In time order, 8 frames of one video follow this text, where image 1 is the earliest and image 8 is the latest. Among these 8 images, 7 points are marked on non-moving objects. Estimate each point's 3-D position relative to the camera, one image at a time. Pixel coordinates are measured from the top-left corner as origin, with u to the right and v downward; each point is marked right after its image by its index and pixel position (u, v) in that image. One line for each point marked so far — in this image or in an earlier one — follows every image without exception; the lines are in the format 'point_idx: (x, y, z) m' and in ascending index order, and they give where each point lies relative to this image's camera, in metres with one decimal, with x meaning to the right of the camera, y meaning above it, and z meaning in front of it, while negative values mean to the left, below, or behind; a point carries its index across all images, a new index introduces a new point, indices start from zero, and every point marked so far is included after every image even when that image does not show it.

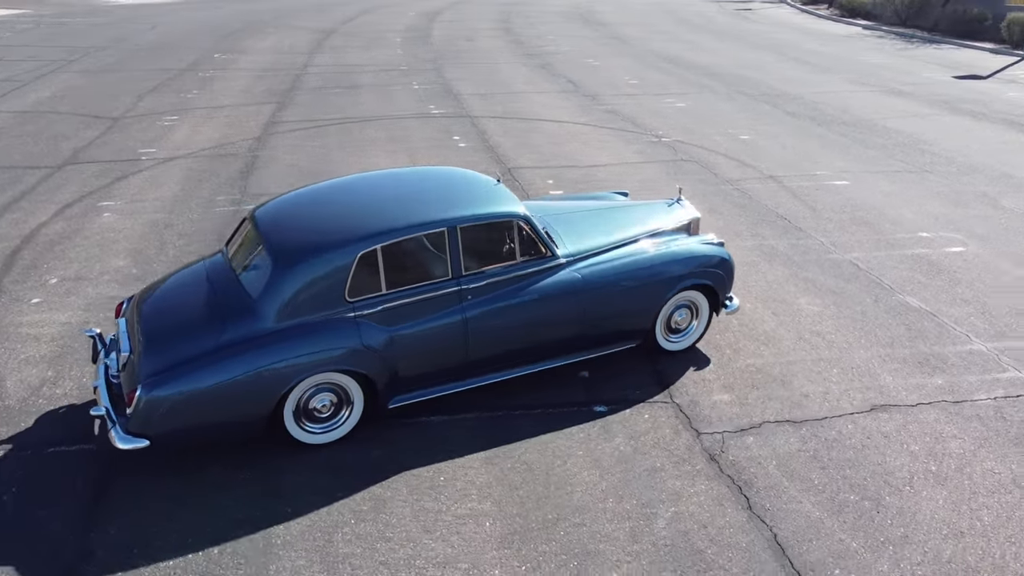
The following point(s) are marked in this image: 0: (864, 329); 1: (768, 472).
0: (+3.2, -0.4, +7.5) m
1: (+1.7, -1.2, +5.5) m
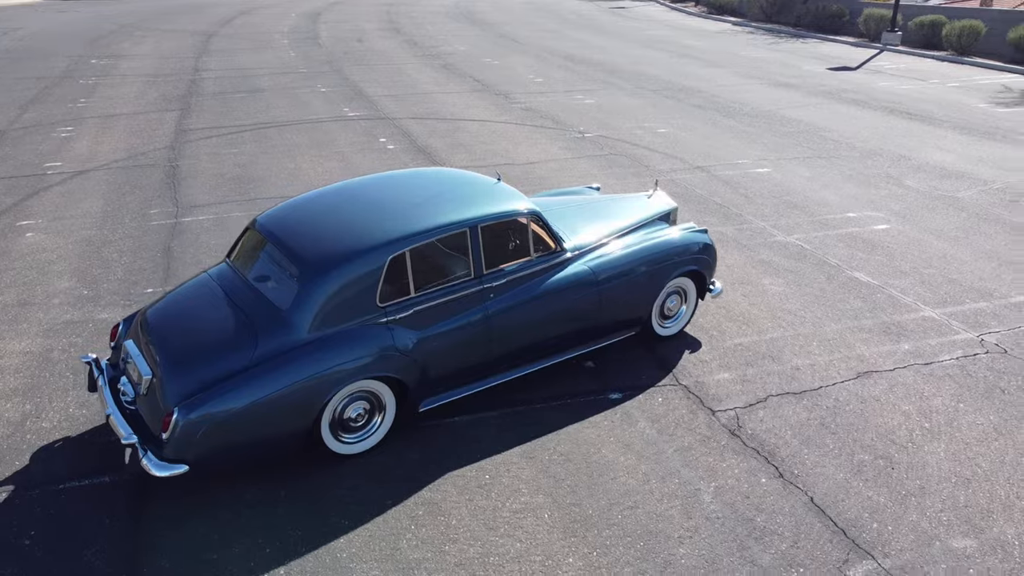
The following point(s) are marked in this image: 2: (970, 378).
0: (+3.1, -0.2, +8.0) m
1: (+2.0, -1.1, +5.9) m
2: (+3.8, -0.7, +6.7) m
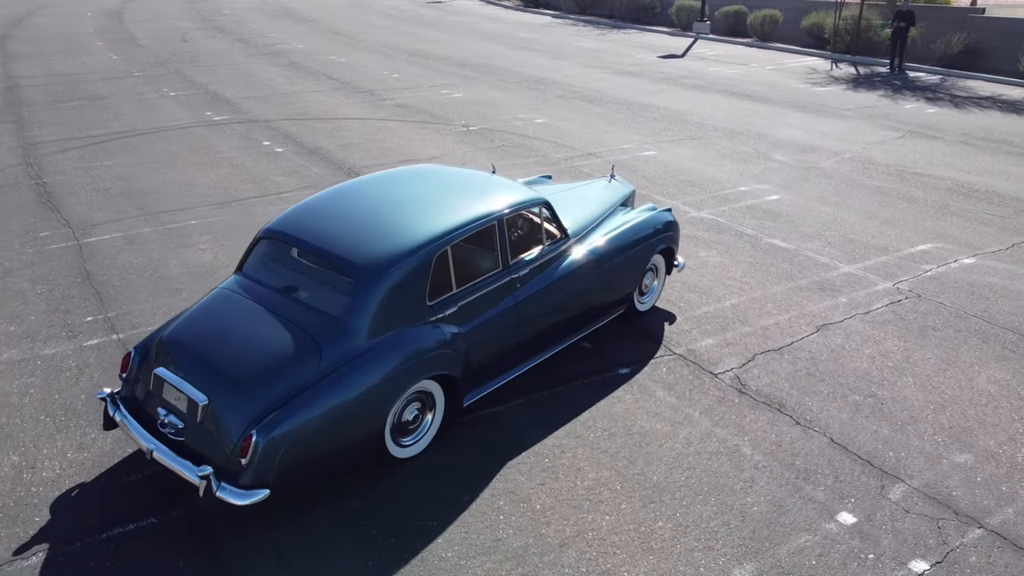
0: (+2.7, +0.2, +8.8) m
1: (+2.2, -0.8, +6.5) m
2: (+3.7, -0.3, +7.7) m
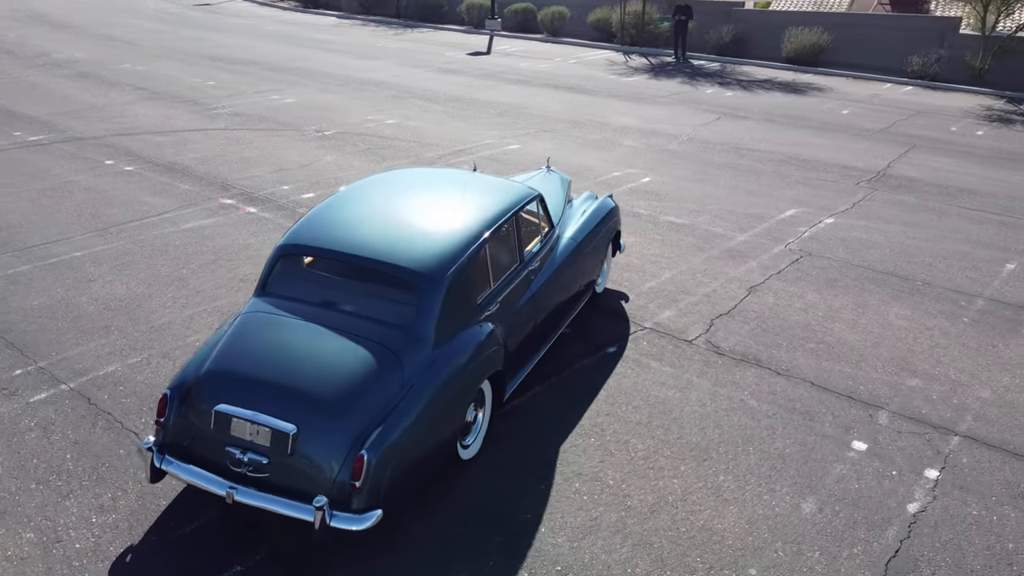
0: (+1.9, +0.5, +9.6) m
1: (+2.2, -0.5, +7.3) m
2: (+3.2, +0.1, +8.8) m
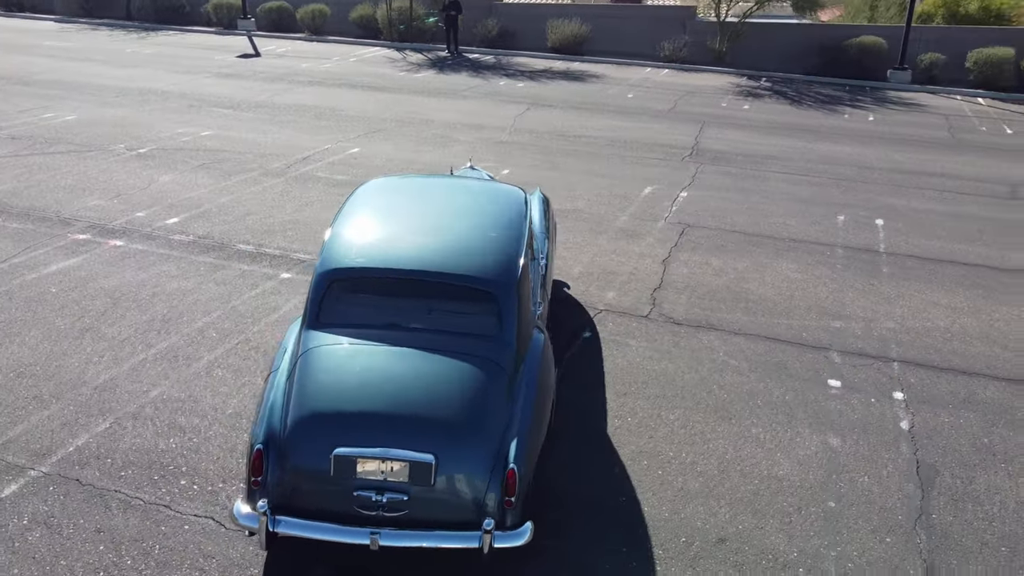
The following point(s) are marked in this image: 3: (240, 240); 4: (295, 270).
0: (+0.7, +0.7, +10.1) m
1: (+1.9, -0.3, +8.0) m
2: (+2.3, +0.5, +9.8) m
3: (-3.1, +0.5, +9.3) m
4: (-2.2, +0.2, +8.5) m
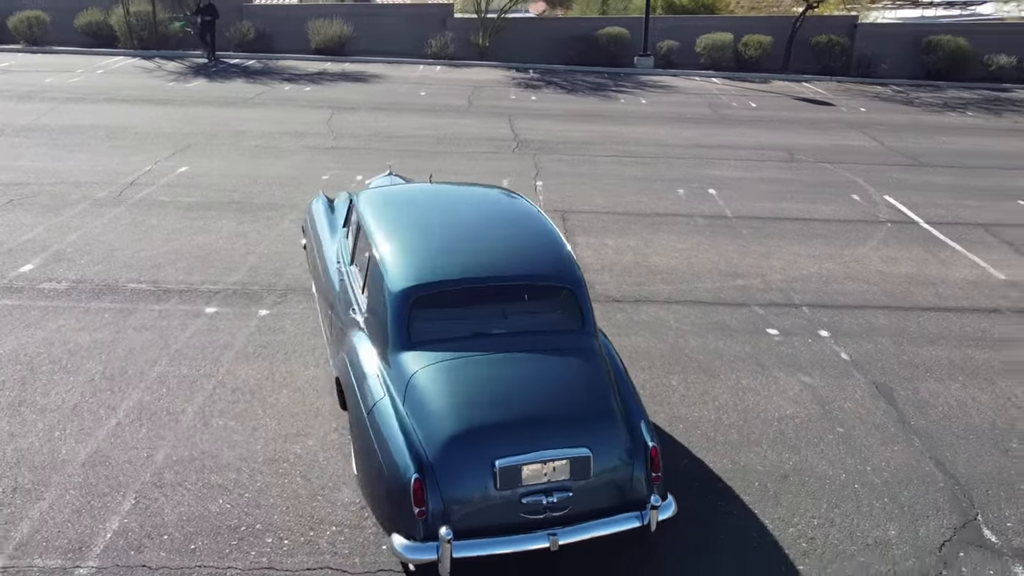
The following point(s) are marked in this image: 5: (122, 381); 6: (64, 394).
0: (-0.6, +0.8, +10.3) m
1: (+1.3, 0.0, +8.7) m
2: (+1.0, +0.8, +10.4) m
3: (-3.9, +0.1, +8.3) m
4: (-2.8, -0.1, +7.8) m
5: (-3.1, -0.7, +6.4) m
6: (-3.4, -0.8, +6.2) m
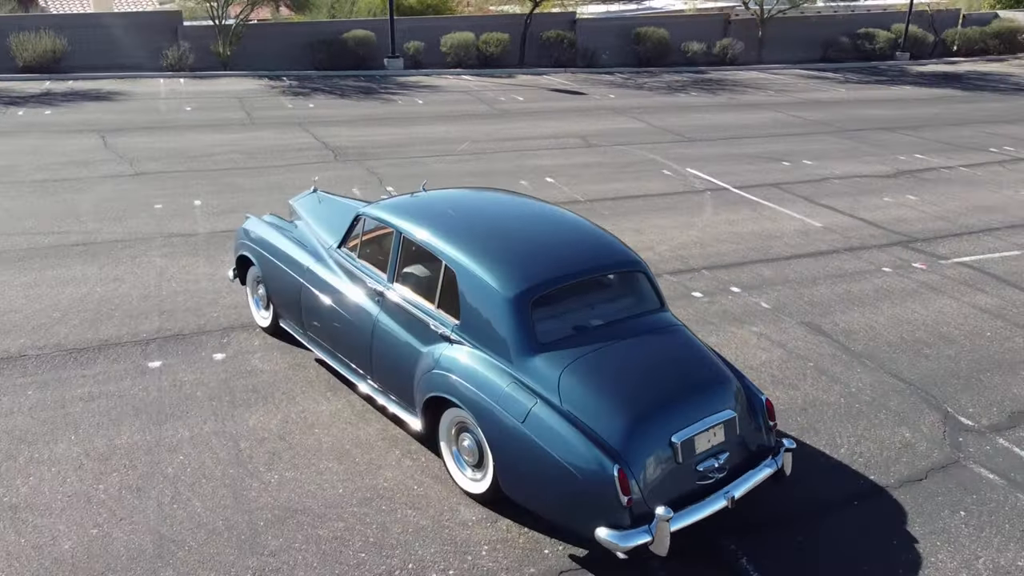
0: (-1.9, +0.6, +9.9) m
1: (+0.5, +0.1, +9.1) m
2: (-0.5, +0.8, +10.6) m
3: (-4.1, -0.5, +6.9) m
4: (-3.0, -0.6, +6.9) m
5: (-2.6, -1.1, +5.5) m
6: (-2.8, -1.2, +5.1) m
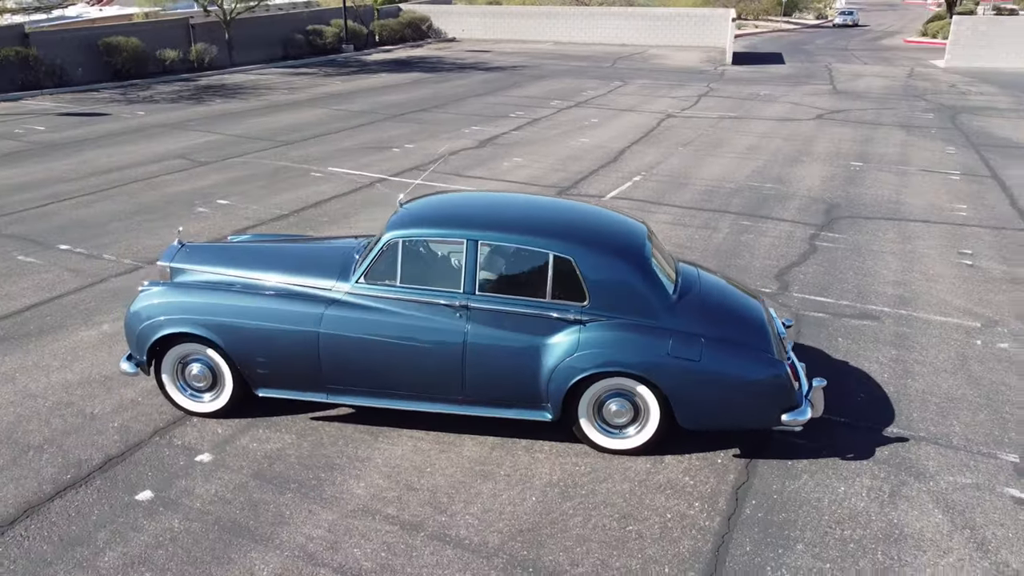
0: (-3.8, -0.2, +8.2) m
1: (-1.4, +0.1, +9.1) m
2: (-3.3, +0.3, +9.6) m
3: (-3.3, -1.5, +4.6) m
4: (-2.5, -1.3, +5.3) m
5: (-1.2, -1.6, +4.4) m
6: (-1.1, -1.7, +4.1) m
